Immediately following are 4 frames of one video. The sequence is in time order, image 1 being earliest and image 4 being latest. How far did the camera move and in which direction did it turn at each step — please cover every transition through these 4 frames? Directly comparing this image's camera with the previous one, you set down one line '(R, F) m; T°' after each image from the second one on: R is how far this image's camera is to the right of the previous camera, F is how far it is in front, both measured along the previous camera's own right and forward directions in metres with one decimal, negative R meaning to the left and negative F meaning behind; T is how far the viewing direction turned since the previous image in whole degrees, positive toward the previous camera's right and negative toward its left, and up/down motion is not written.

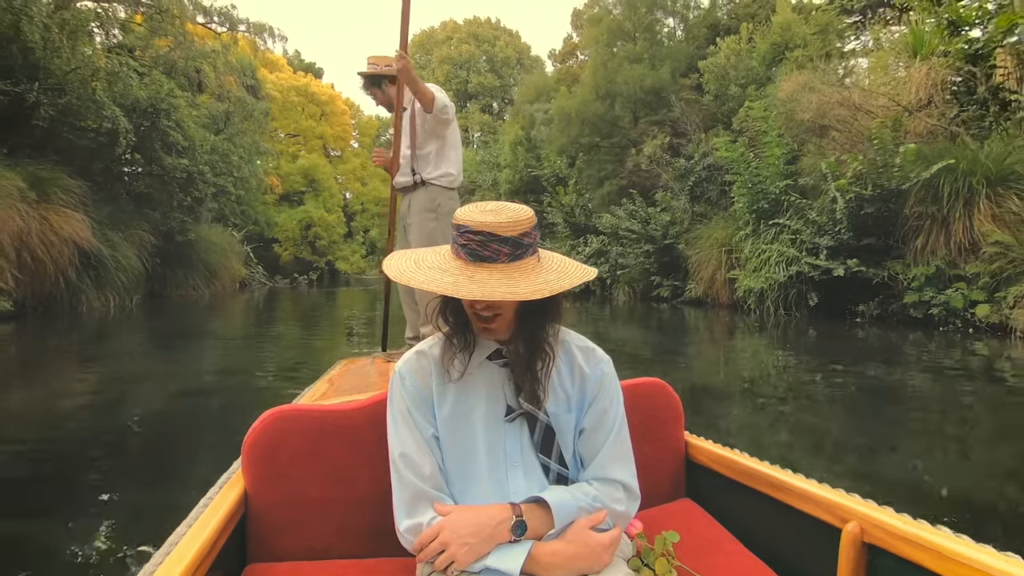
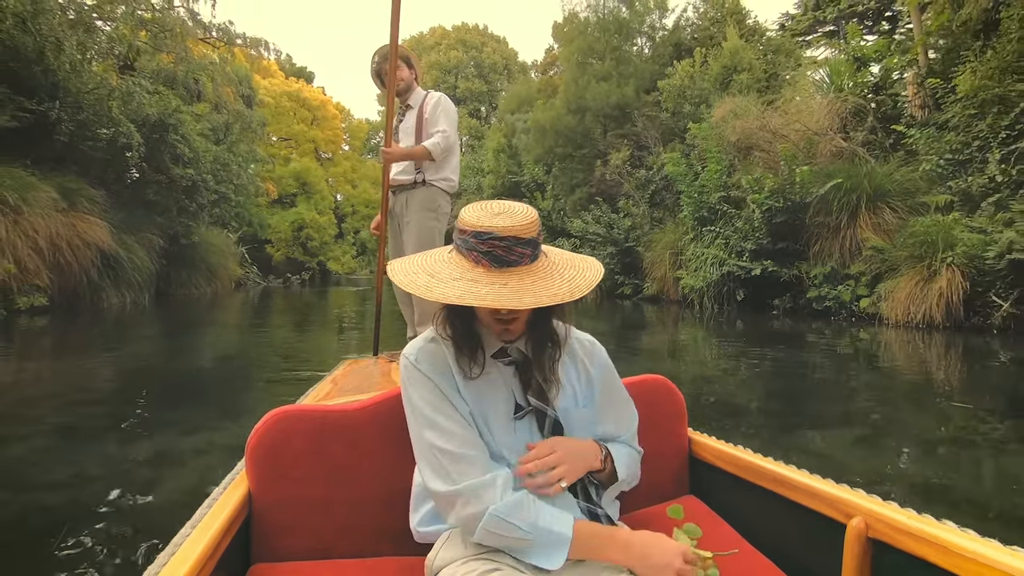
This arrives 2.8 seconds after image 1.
(+0.2, -1.0) m; +1°
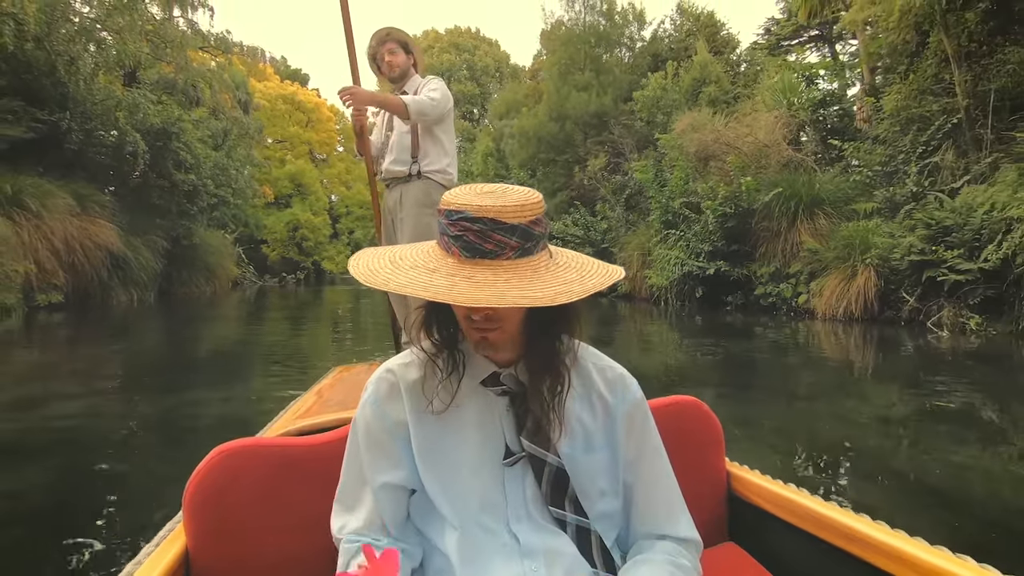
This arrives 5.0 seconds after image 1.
(+0.2, -0.6) m; 0°
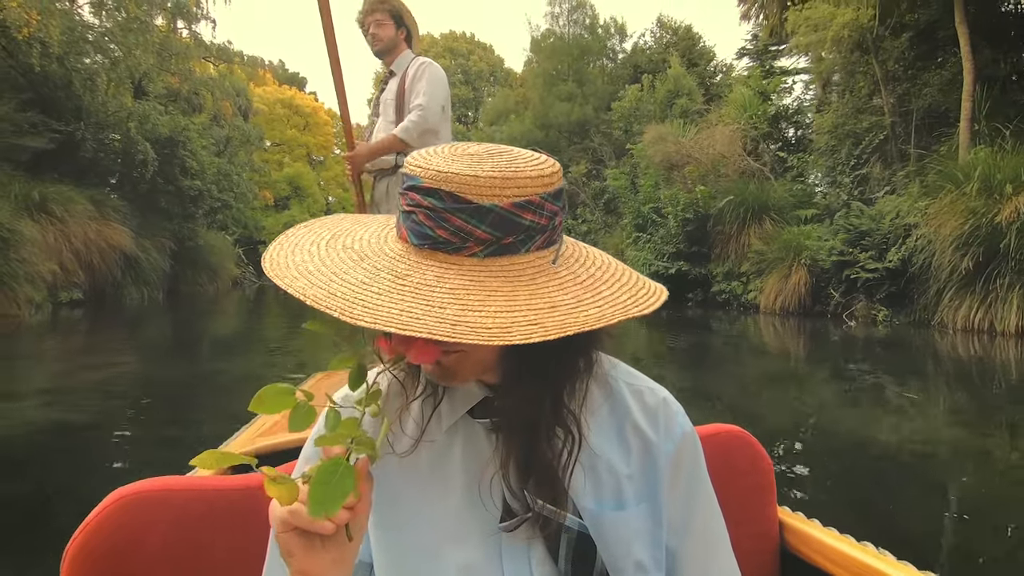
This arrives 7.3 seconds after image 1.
(+0.2, -0.7) m; 0°
